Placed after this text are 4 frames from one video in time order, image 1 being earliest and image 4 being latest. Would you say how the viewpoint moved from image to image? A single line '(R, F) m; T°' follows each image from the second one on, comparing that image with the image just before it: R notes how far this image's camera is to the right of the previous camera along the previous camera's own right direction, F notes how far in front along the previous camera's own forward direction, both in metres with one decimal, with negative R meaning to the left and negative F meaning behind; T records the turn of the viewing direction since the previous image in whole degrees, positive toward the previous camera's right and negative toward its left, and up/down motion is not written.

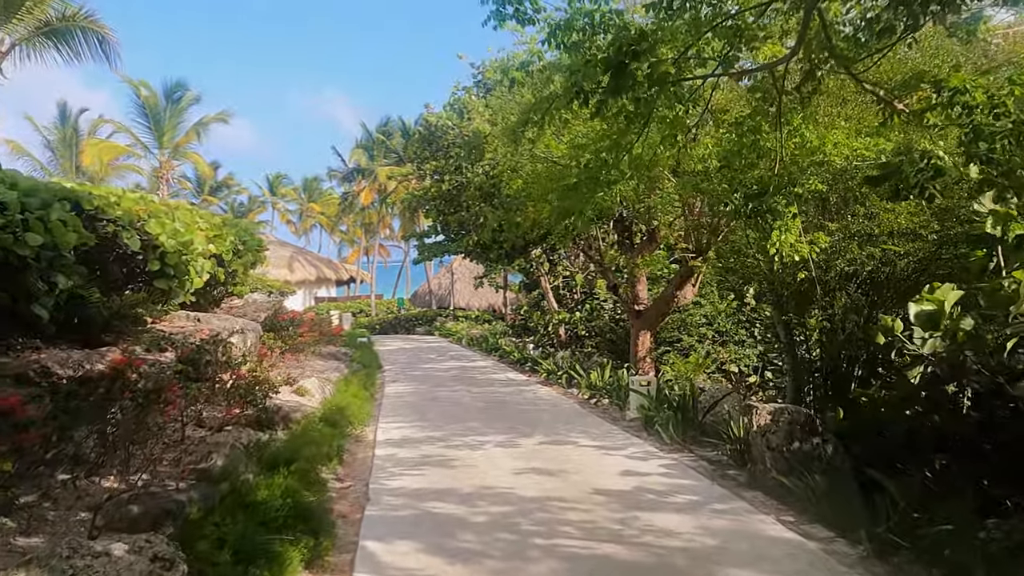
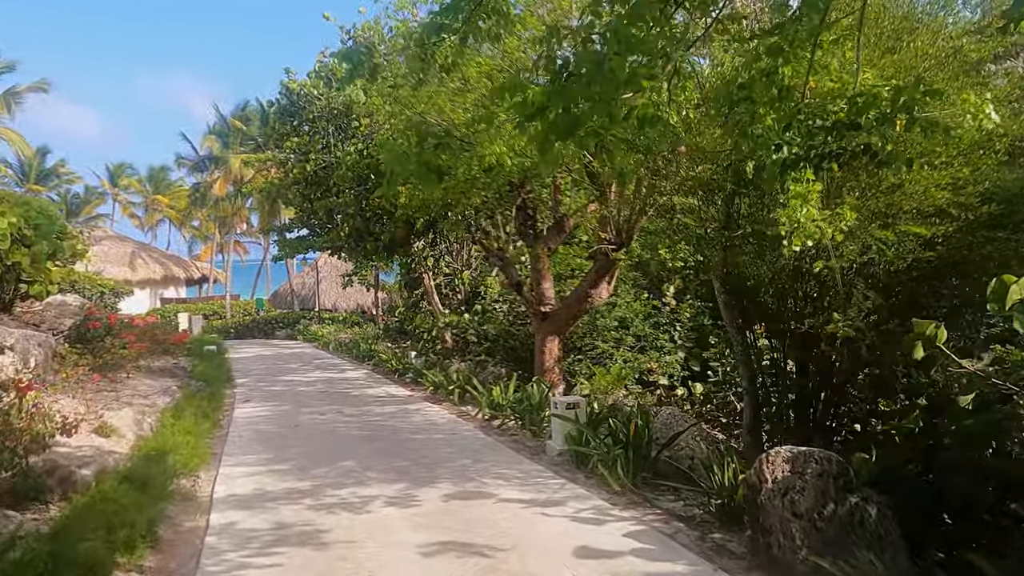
(-0.2, +2.0) m; +10°
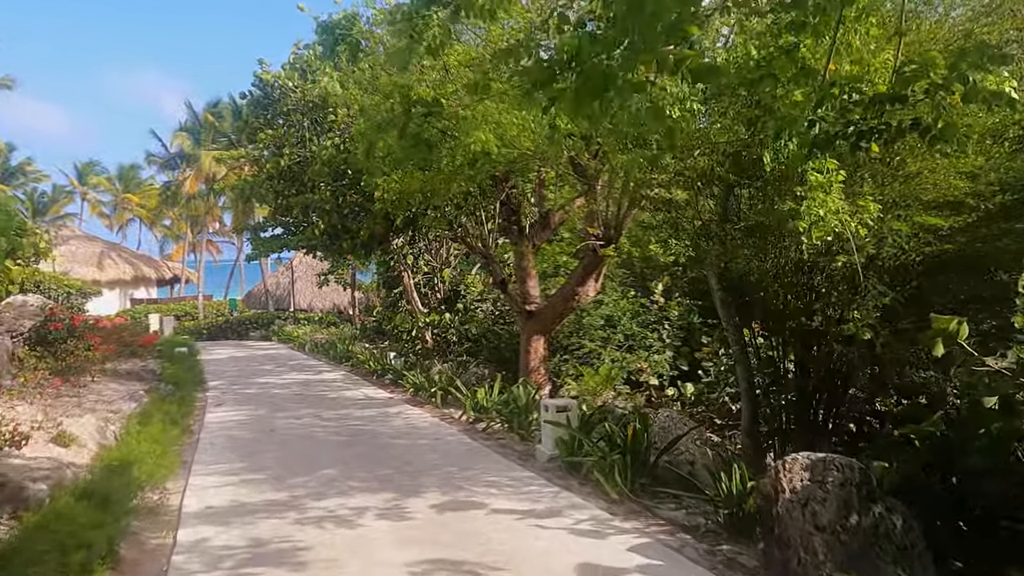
(-0.1, +0.3) m; +2°
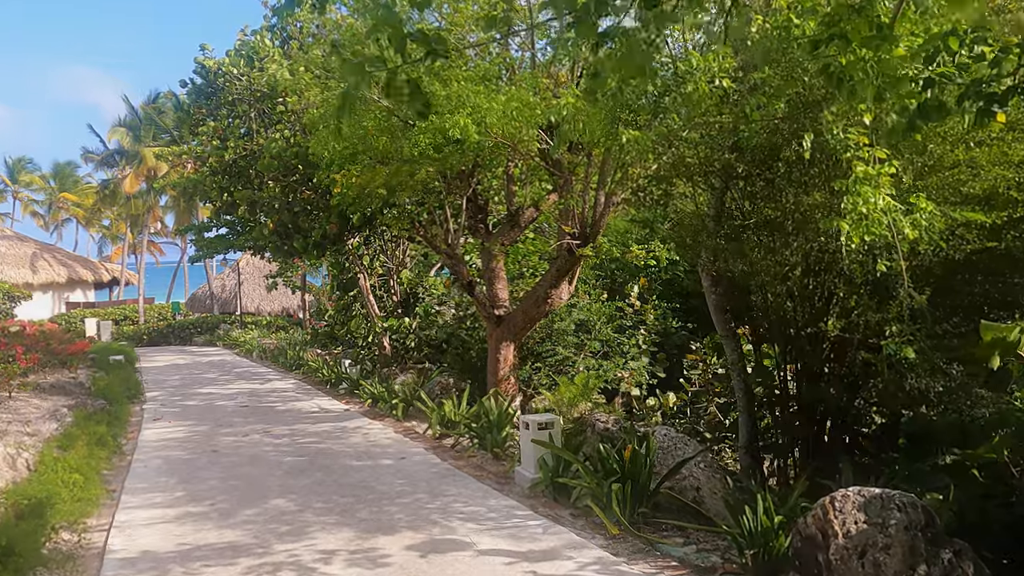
(-0.2, +0.7) m; +4°
